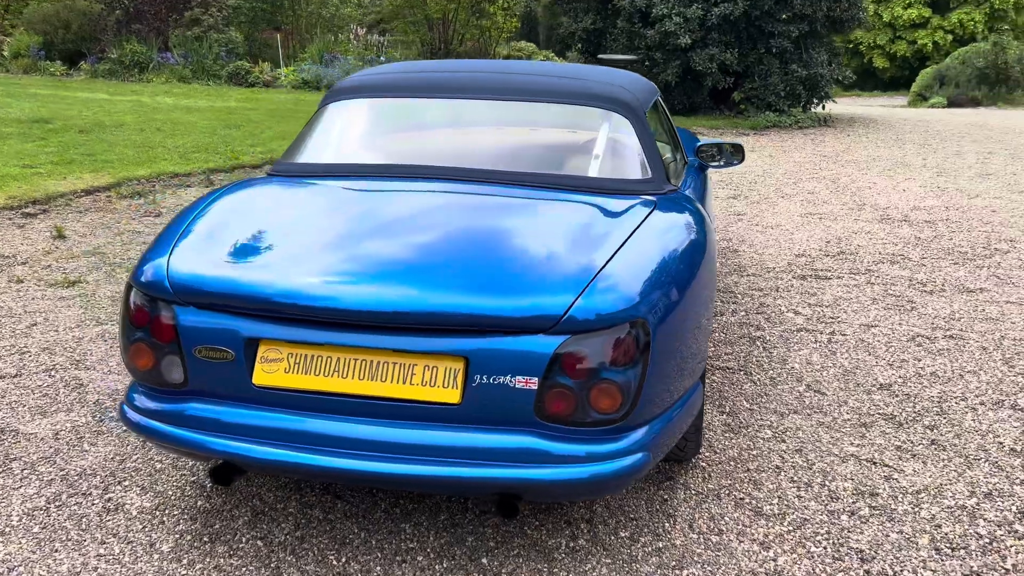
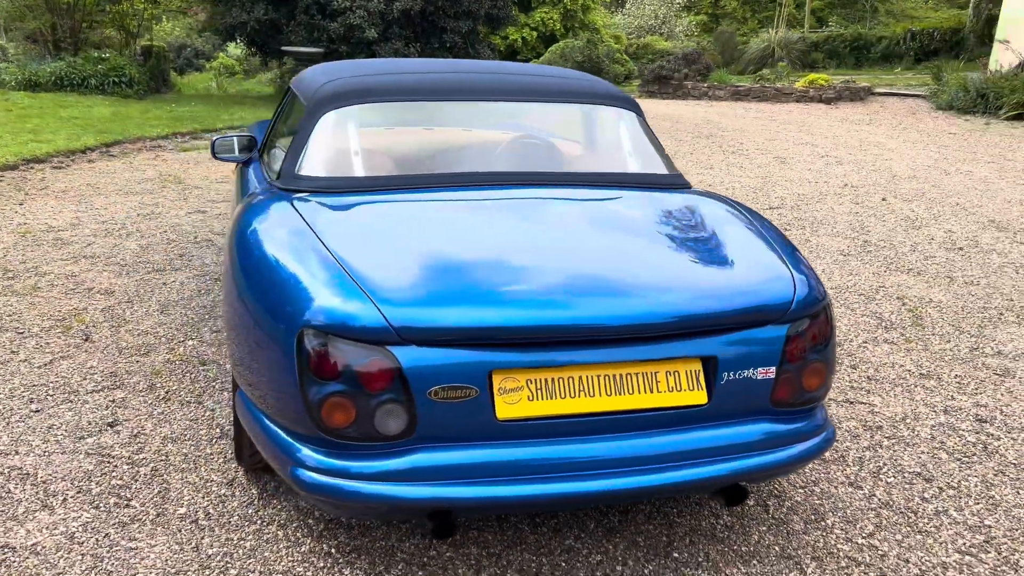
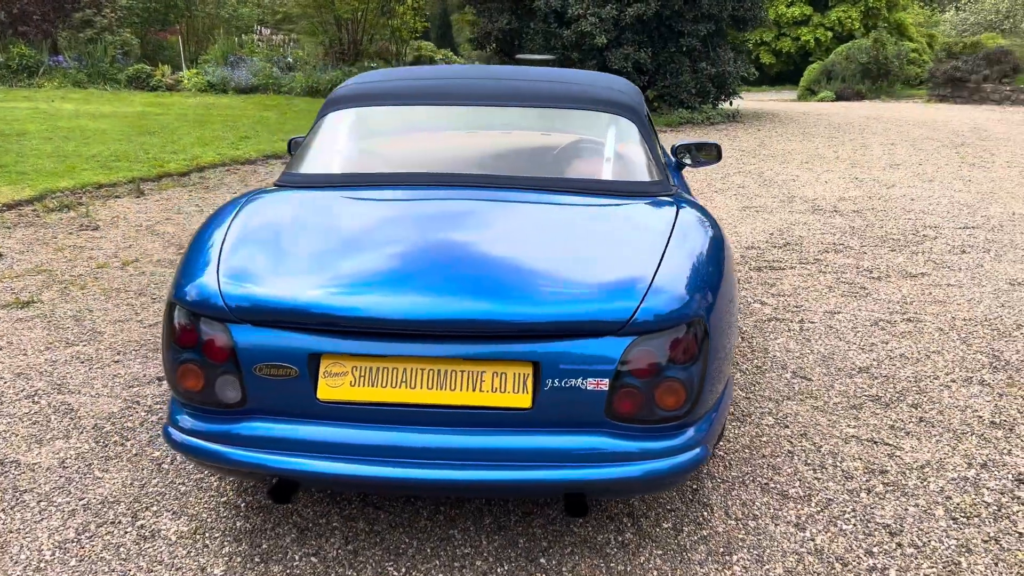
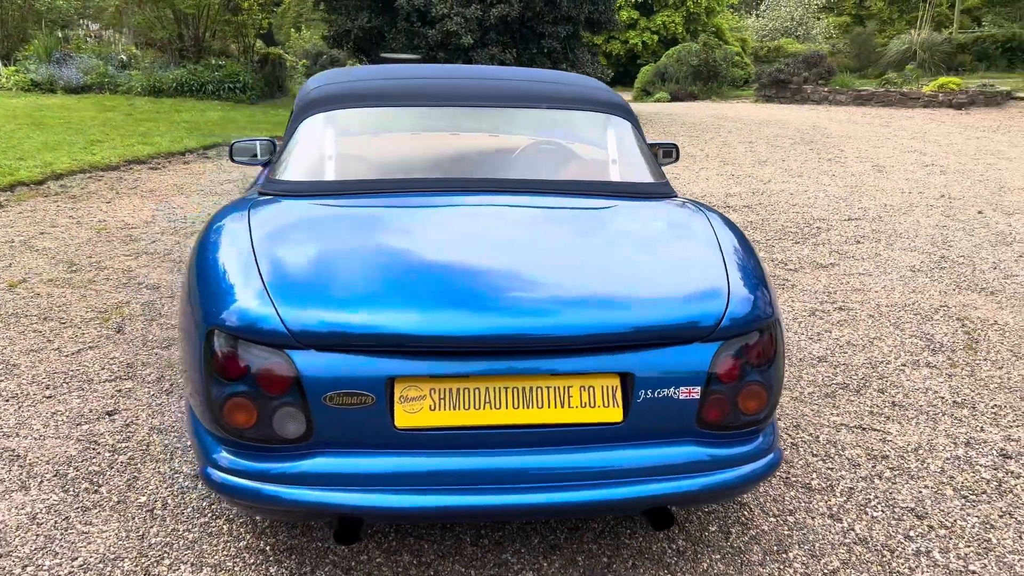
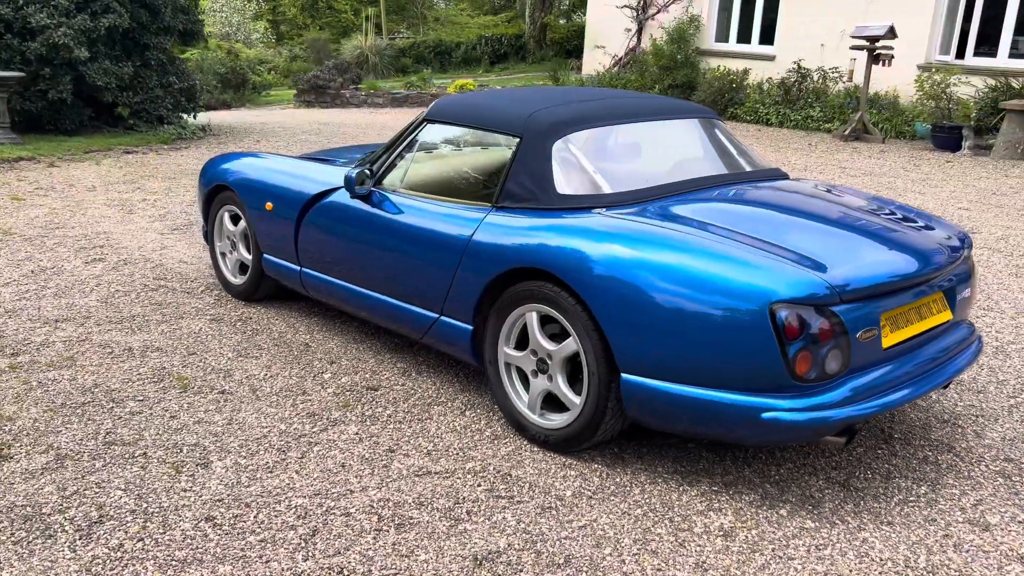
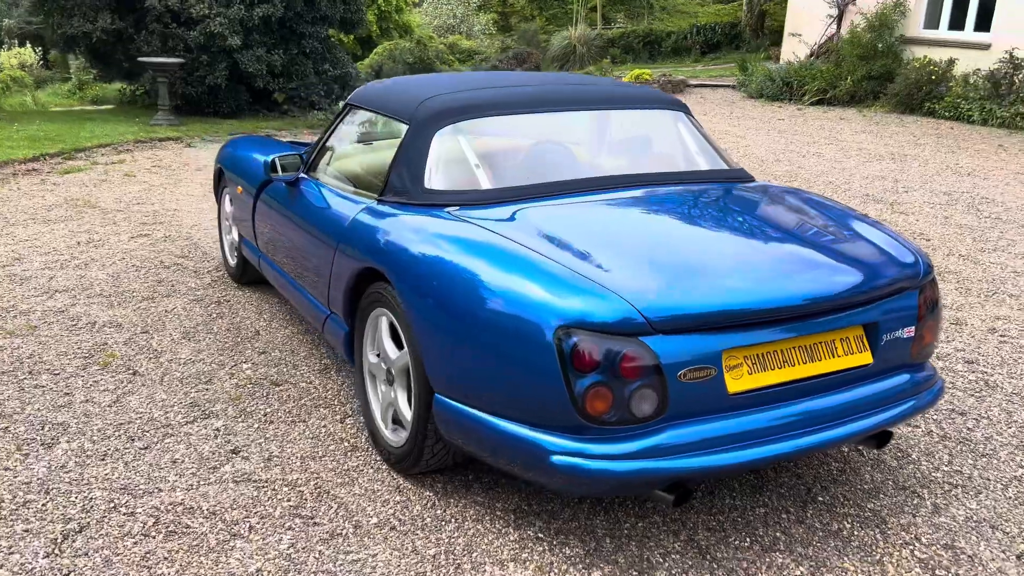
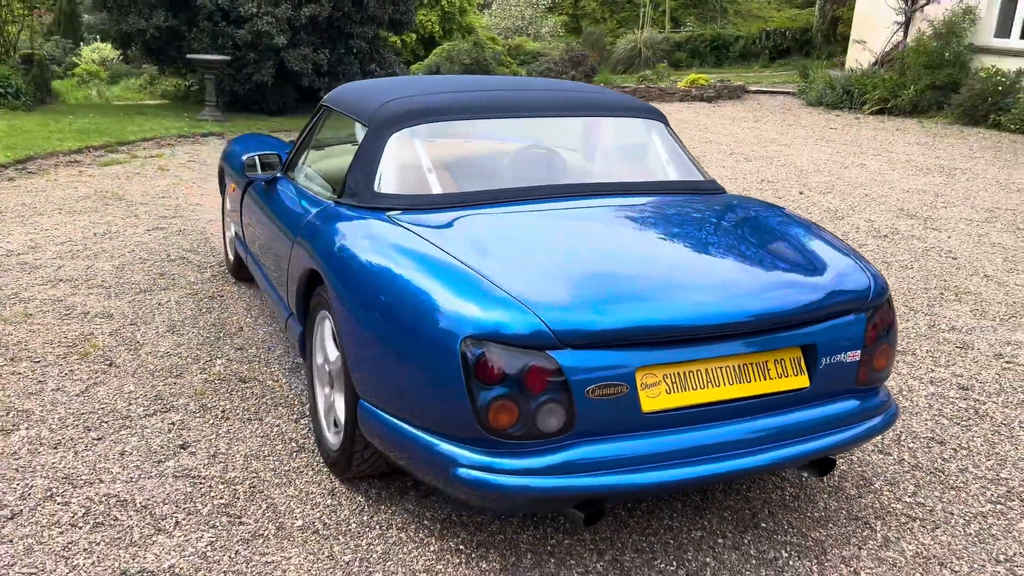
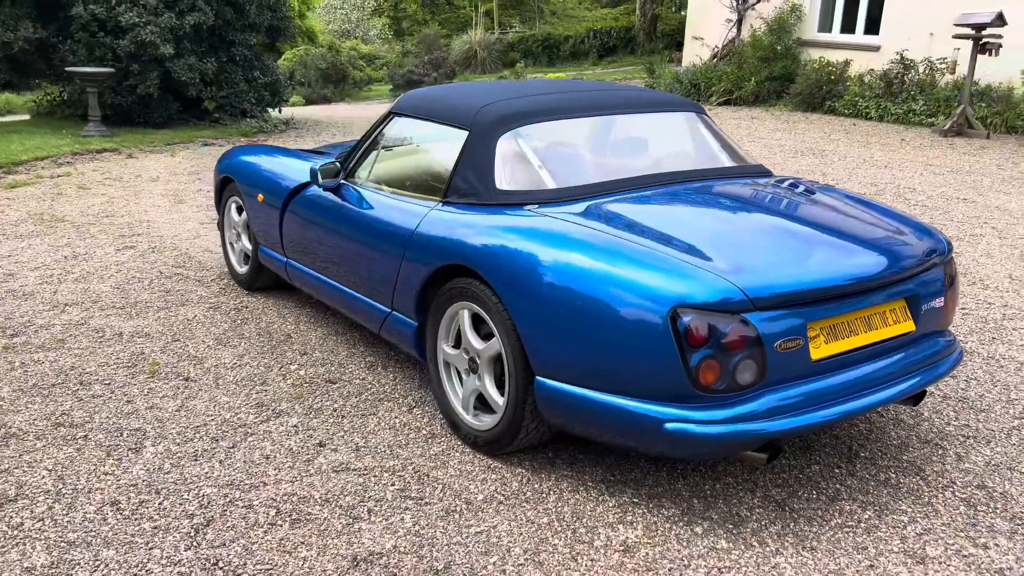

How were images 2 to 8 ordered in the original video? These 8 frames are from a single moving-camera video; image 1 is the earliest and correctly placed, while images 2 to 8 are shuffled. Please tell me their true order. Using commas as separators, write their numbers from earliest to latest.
3, 4, 2, 7, 6, 8, 5
